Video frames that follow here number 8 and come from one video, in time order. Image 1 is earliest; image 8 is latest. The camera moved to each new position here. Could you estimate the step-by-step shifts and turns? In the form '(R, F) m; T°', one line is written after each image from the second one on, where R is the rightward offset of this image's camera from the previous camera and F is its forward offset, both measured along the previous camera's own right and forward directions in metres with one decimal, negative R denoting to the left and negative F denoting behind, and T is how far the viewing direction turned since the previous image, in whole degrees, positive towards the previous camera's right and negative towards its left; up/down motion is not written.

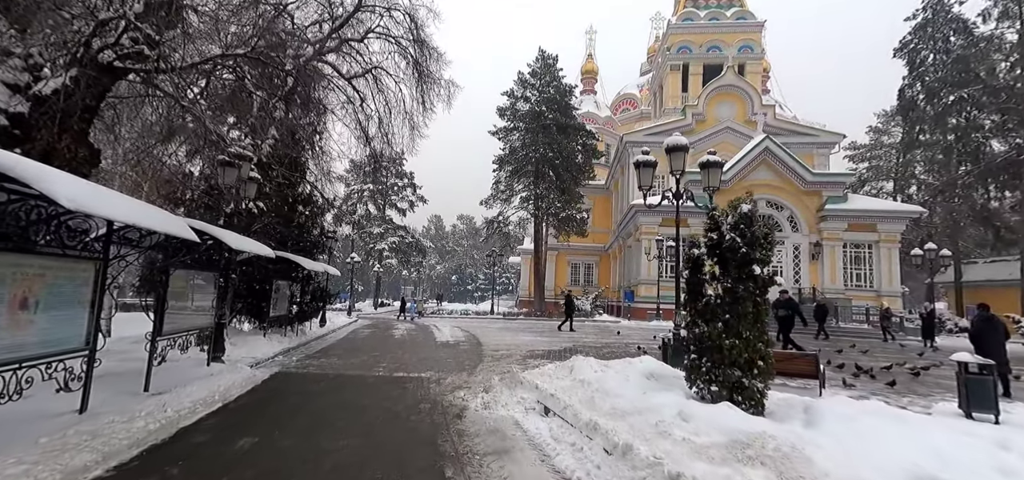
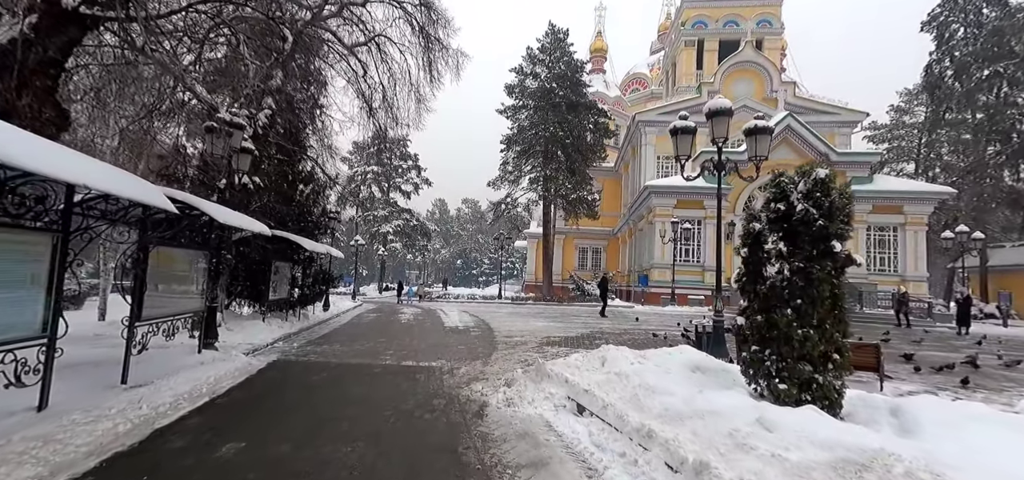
(-0.3, +0.9) m; 0°
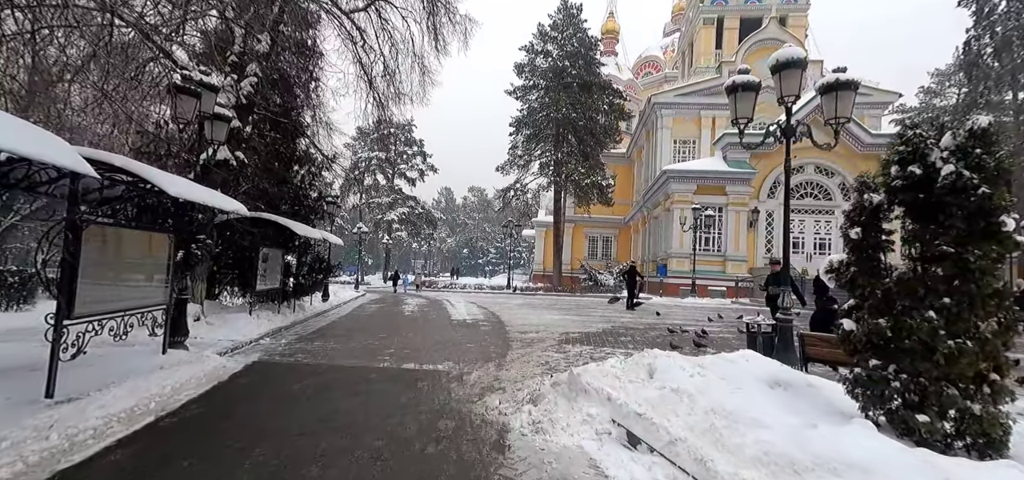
(-0.2, +1.3) m; -1°
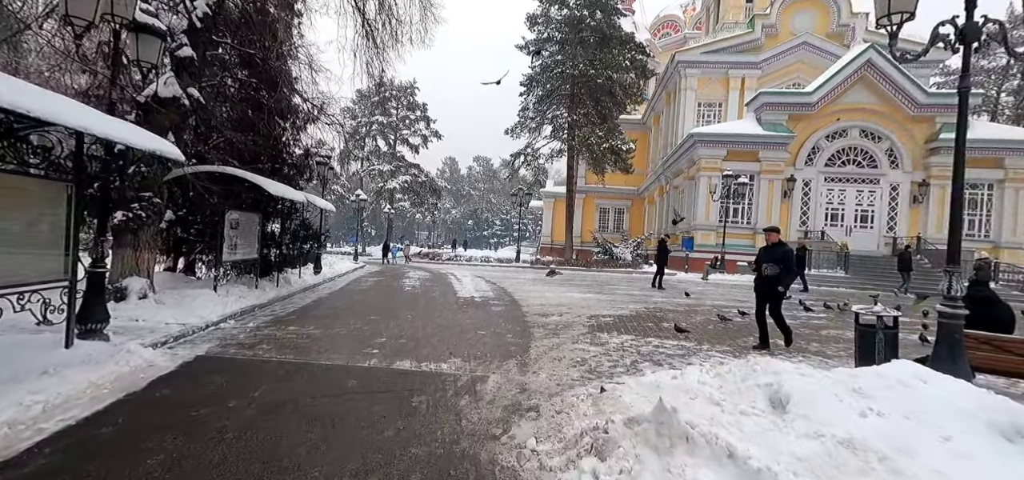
(-0.3, +2.0) m; -1°
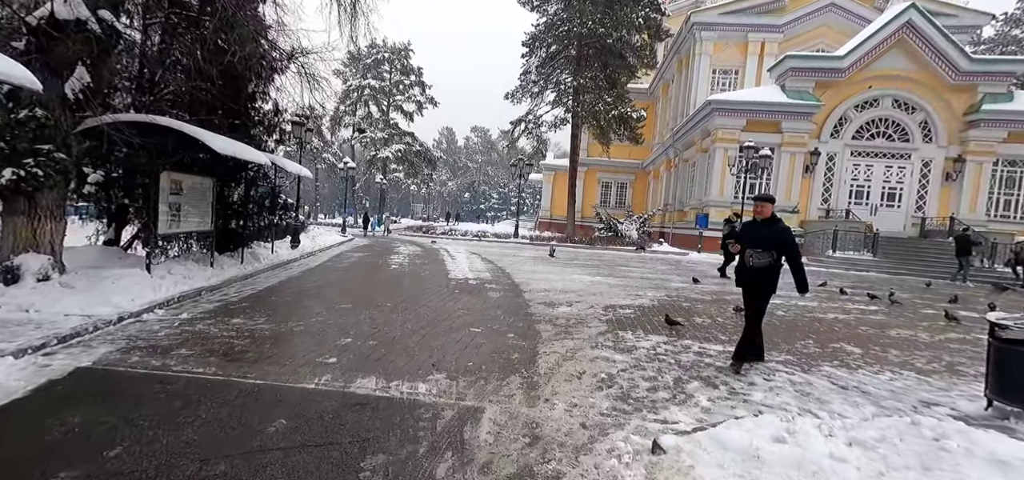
(-0.1, +1.6) m; 0°
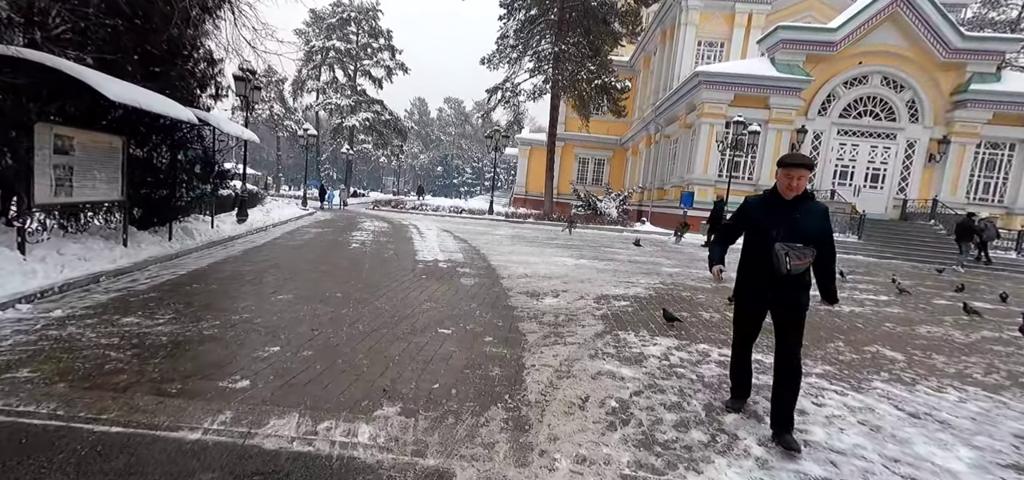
(-0.1, +1.2) m; +3°
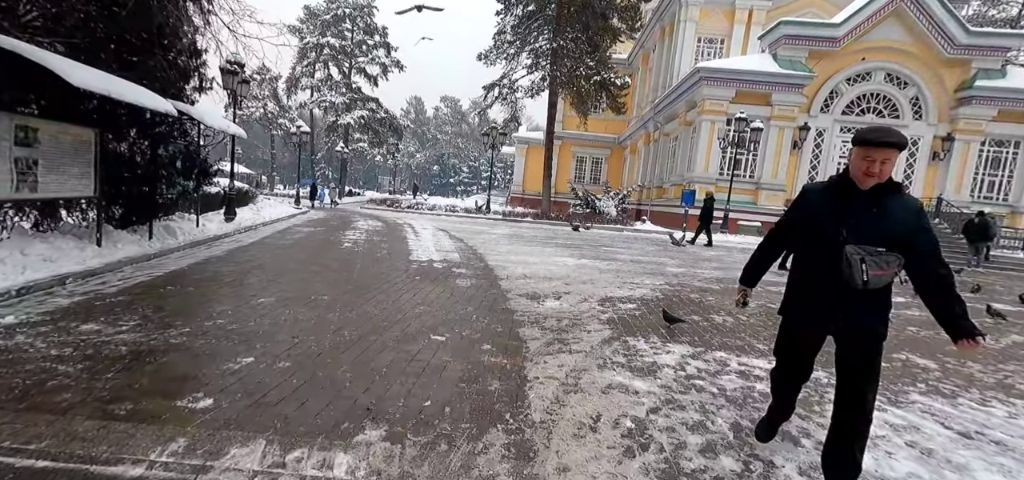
(0.0, +0.4) m; 0°
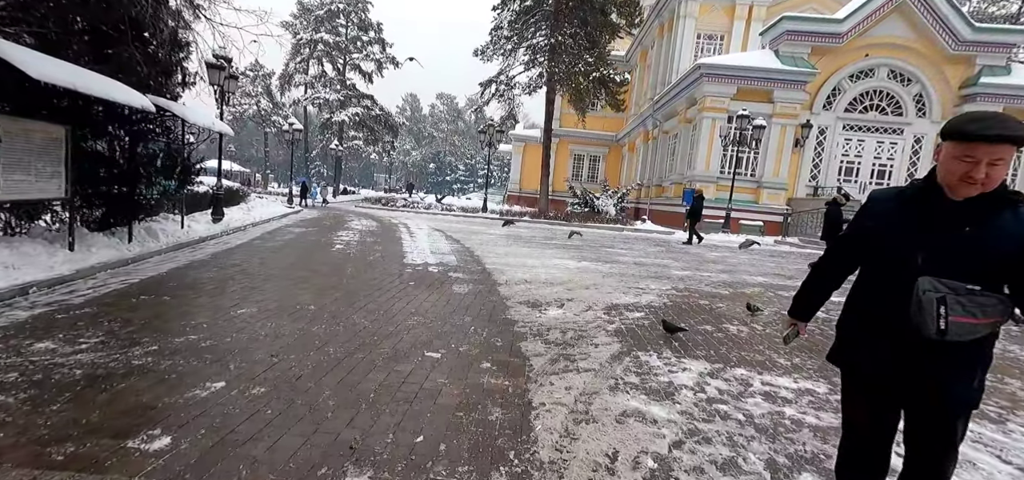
(0.0, +0.4) m; 0°
